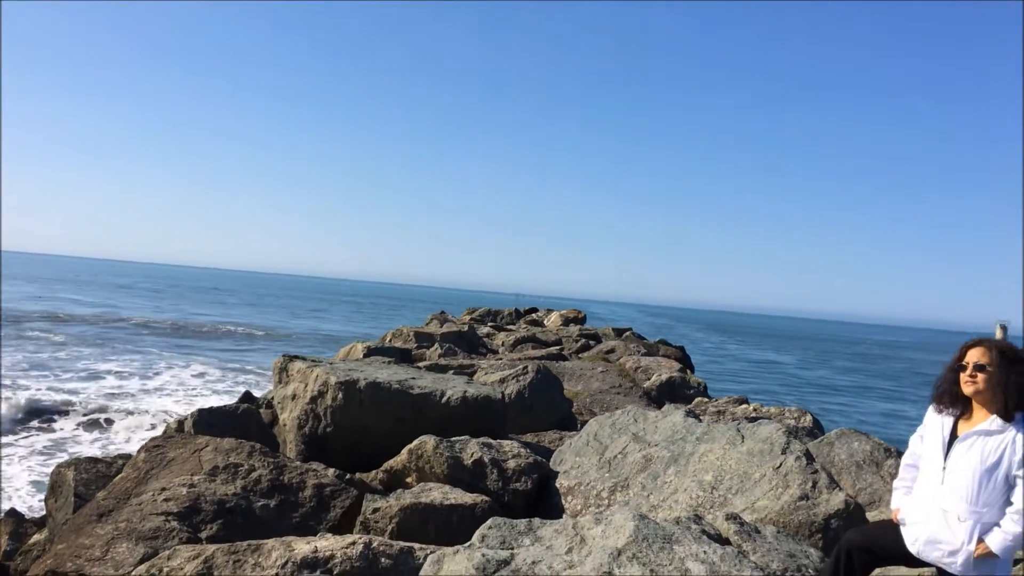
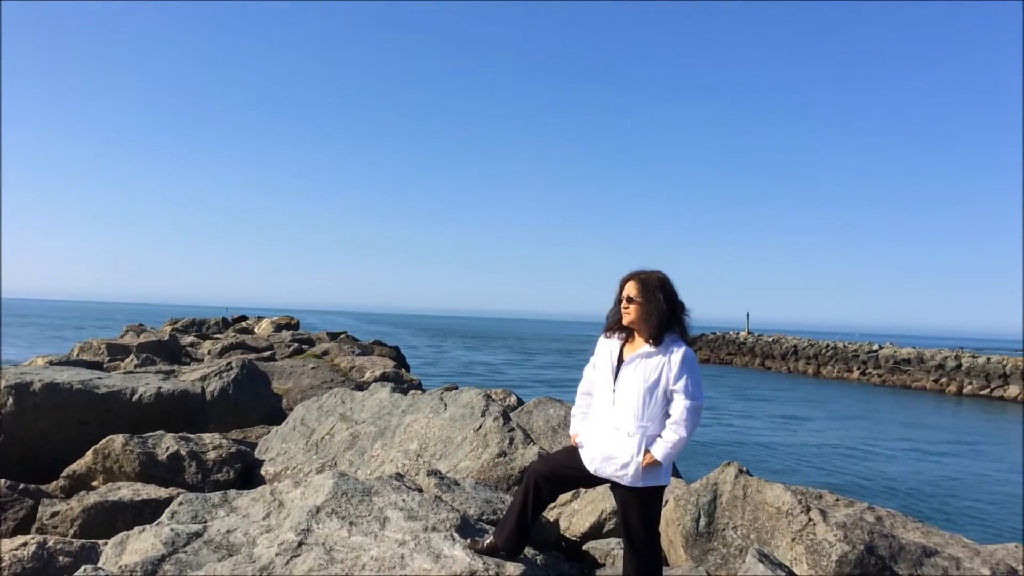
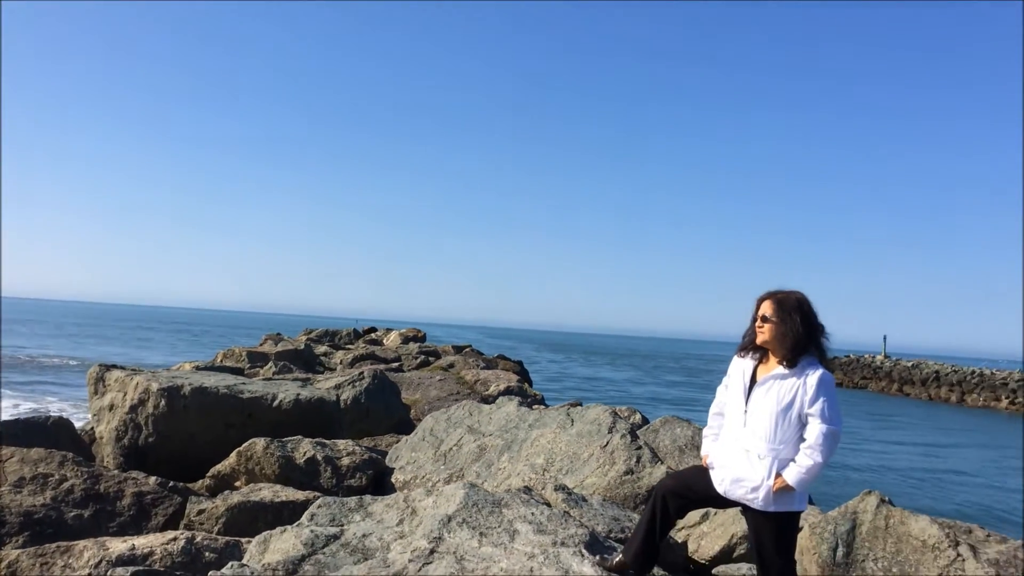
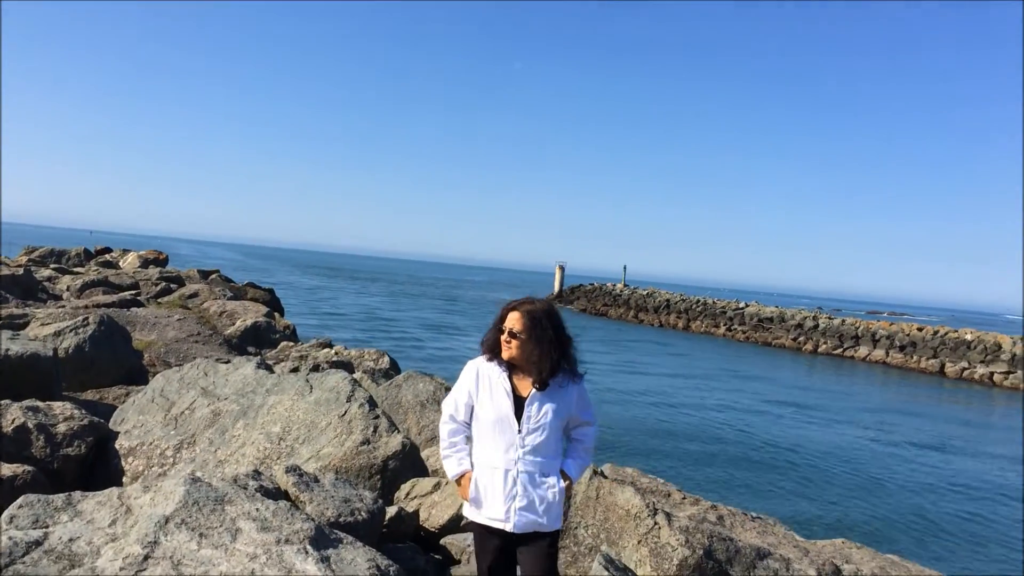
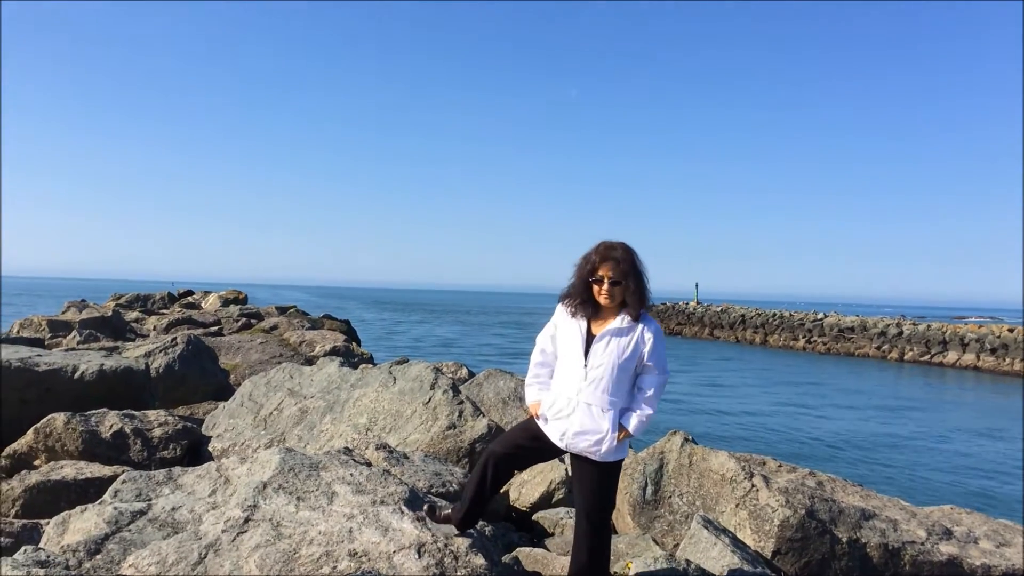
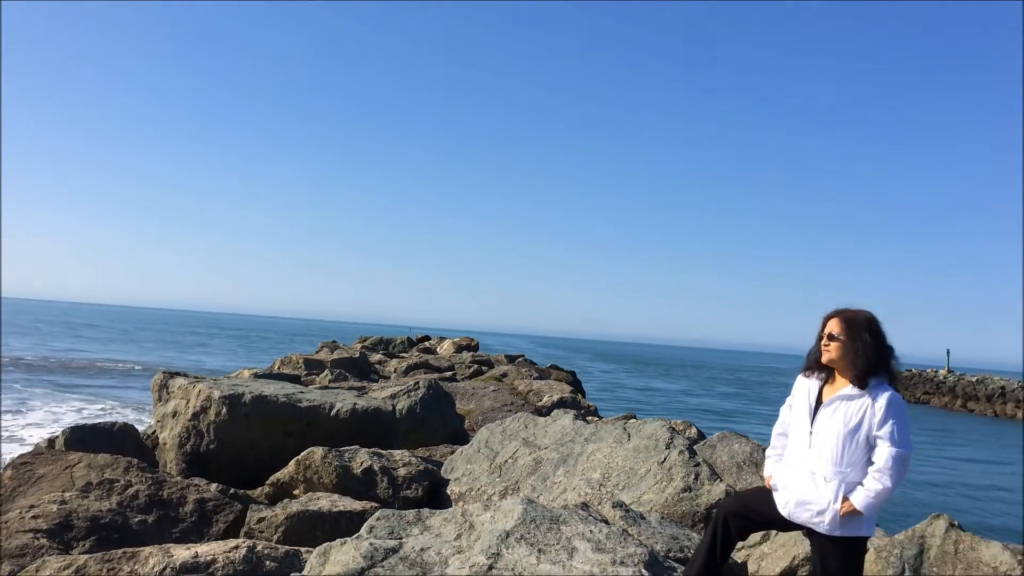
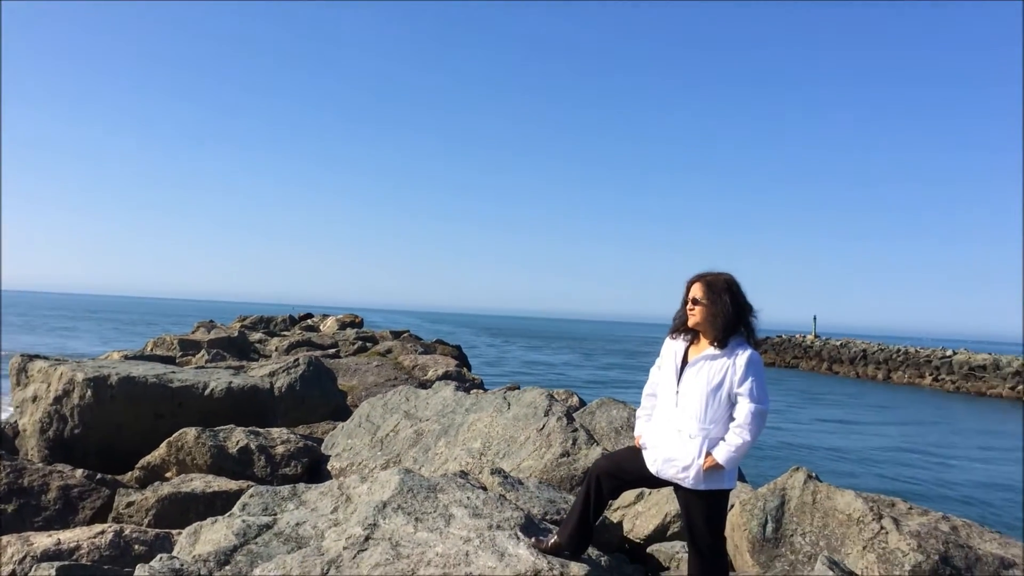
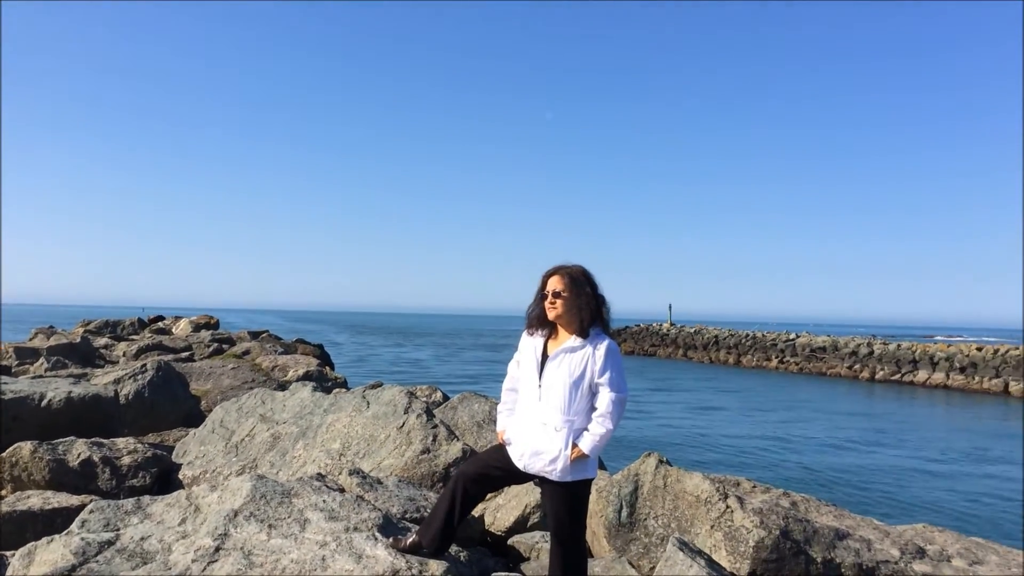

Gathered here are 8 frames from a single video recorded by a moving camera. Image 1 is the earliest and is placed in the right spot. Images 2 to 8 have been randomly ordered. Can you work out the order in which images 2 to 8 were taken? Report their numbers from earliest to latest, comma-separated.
6, 3, 7, 2, 8, 5, 4
